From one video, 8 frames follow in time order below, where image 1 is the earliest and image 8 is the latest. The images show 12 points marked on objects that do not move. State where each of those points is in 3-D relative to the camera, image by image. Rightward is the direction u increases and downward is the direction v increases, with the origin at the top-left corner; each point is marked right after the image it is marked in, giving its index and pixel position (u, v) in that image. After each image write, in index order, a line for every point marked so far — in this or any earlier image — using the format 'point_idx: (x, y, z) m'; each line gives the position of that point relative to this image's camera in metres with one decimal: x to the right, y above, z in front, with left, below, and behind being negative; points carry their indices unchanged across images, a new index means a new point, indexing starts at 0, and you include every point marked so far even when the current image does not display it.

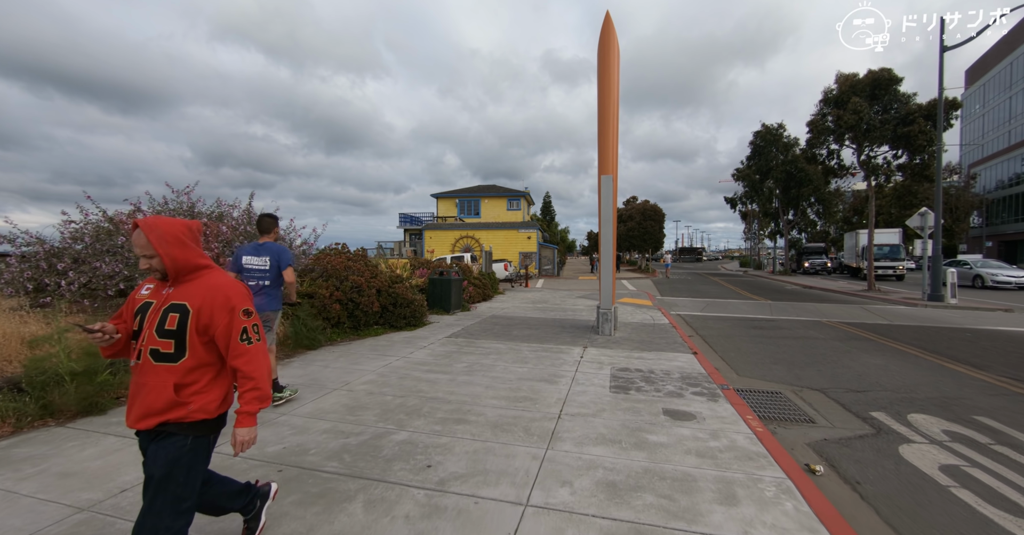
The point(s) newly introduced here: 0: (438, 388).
0: (-0.9, -1.4, +4.9) m
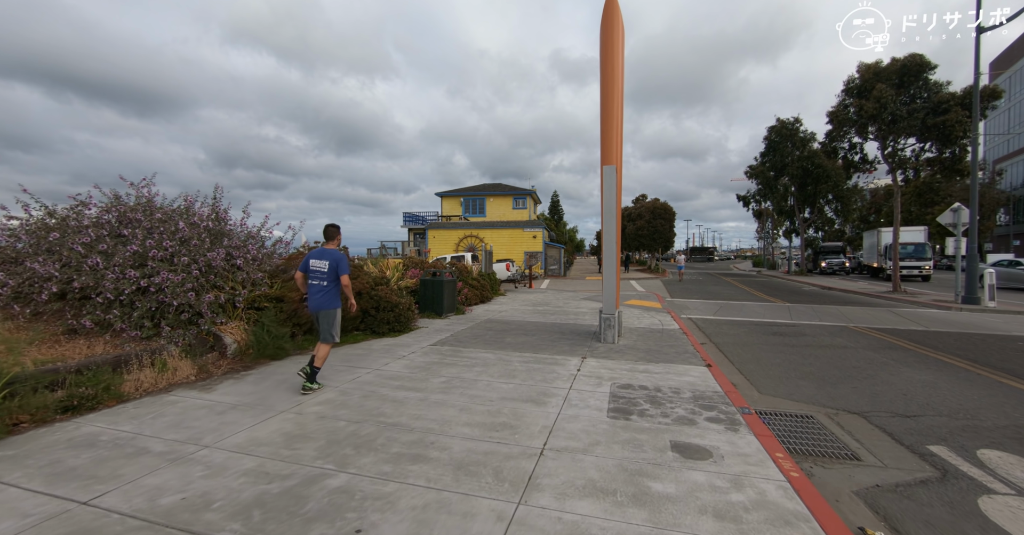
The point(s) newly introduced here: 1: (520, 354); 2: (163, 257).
0: (-1.1, -1.4, +4.1) m
1: (+0.1, -1.4, +6.4) m
2: (-4.8, +0.1, +5.6) m
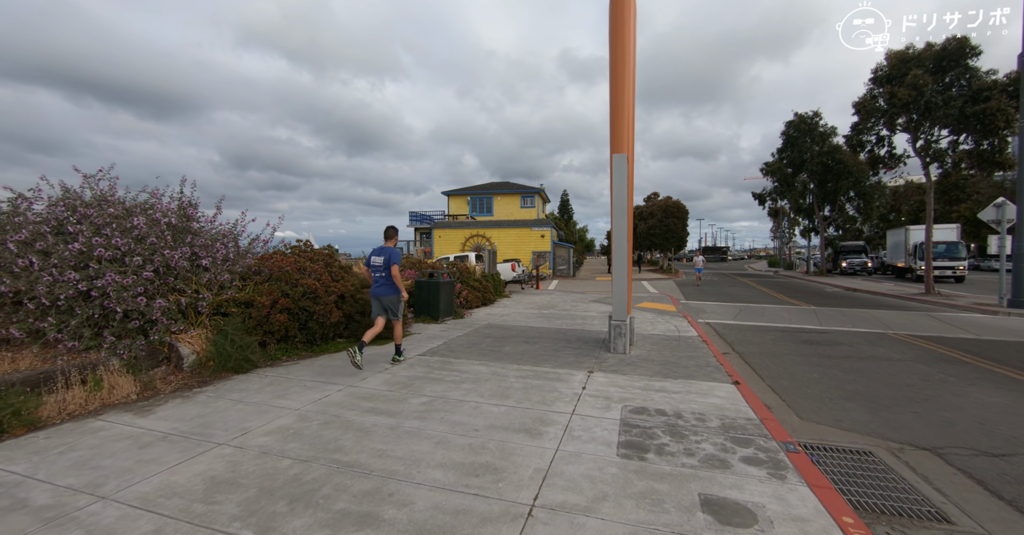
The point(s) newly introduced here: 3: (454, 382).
0: (-1.2, -1.5, +3.4) m
1: (+0.1, -1.4, +5.6) m
2: (-4.8, +0.1, +4.9) m
3: (-0.7, -1.4, +5.0) m
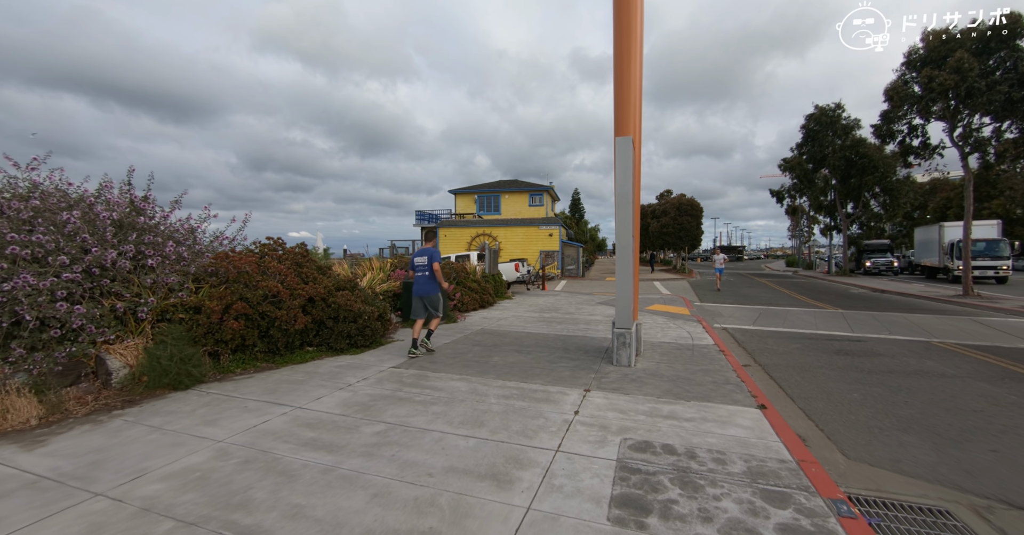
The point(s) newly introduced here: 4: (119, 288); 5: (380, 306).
0: (-1.5, -1.5, +2.6) m
1: (-0.1, -1.4, +4.9) m
2: (-5.1, +0.1, +4.3) m
3: (-0.9, -1.4, +4.2) m
4: (-4.6, -0.2, +4.8) m
5: (-2.4, -0.7, +7.3) m
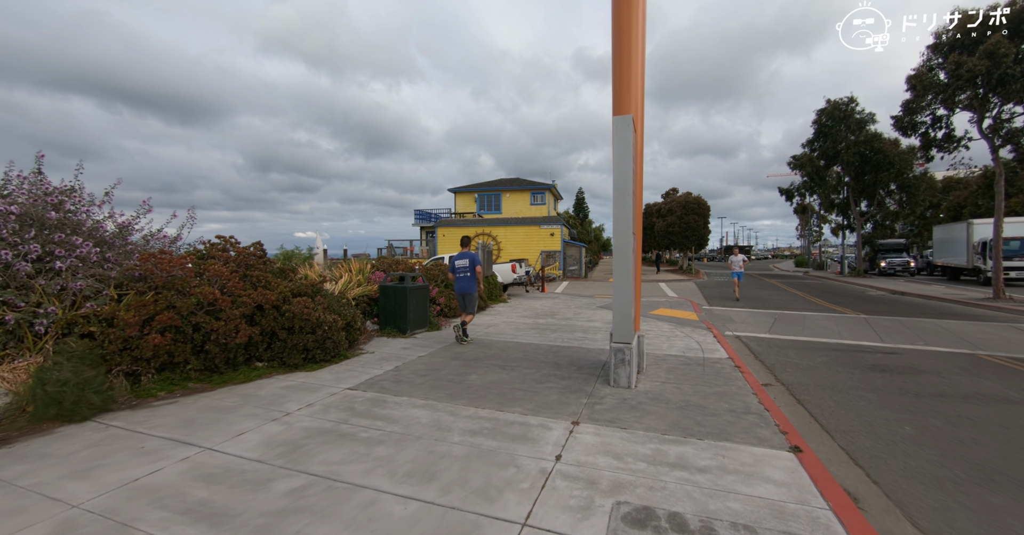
0: (-1.7, -1.5, +1.8) m
1: (-0.4, -1.4, +4.0) m
2: (-5.3, +0.1, +3.5) m
3: (-1.2, -1.5, +3.4) m
4: (-4.9, -0.3, +4.0) m
5: (-2.6, -0.7, +6.5) m
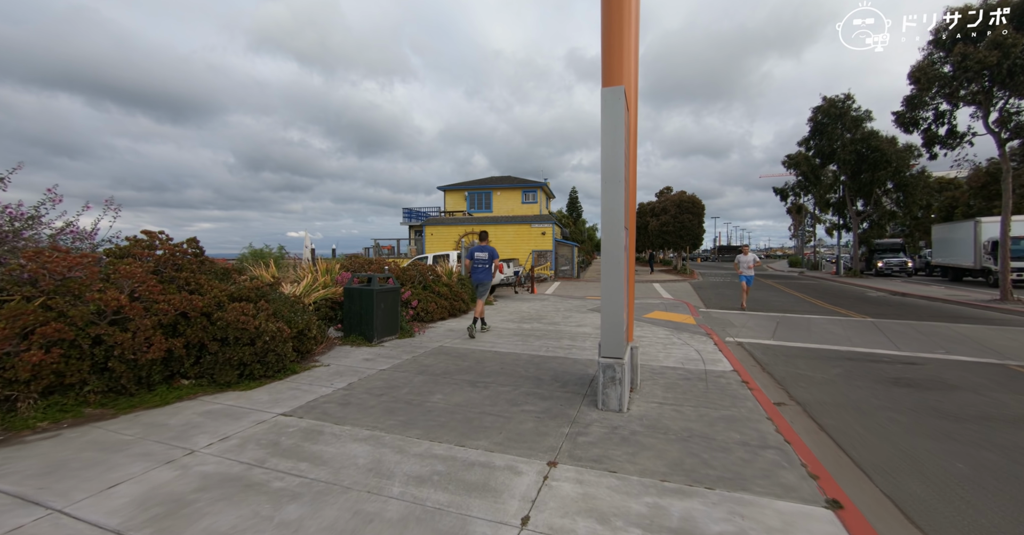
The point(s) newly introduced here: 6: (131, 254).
0: (-2.0, -1.5, +1.0) m
1: (-0.7, -1.4, +3.2) m
2: (-5.6, +0.1, +2.6) m
3: (-1.5, -1.5, +2.6) m
4: (-5.2, -0.3, +3.1) m
5: (-2.9, -0.7, +5.7) m
6: (-4.3, +0.2, +4.6) m
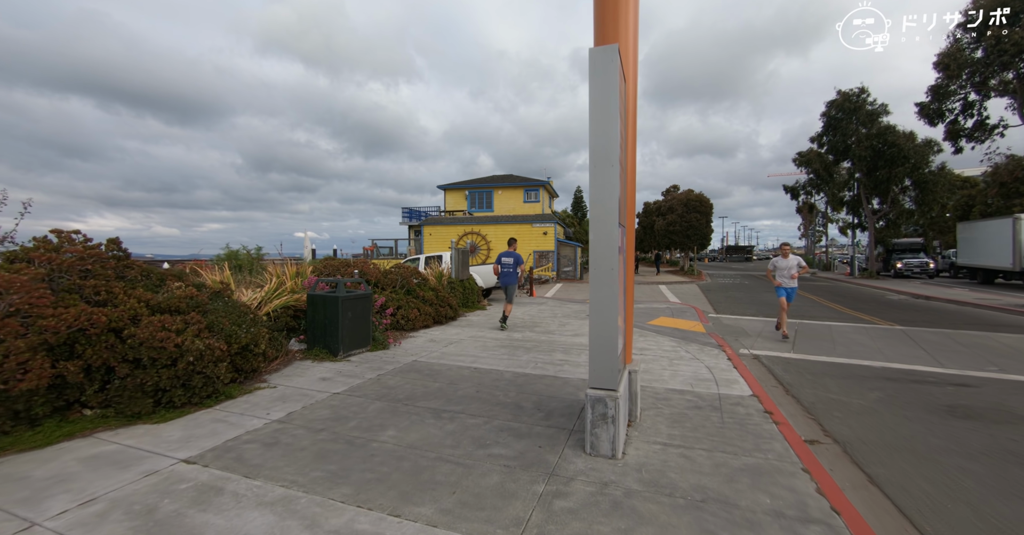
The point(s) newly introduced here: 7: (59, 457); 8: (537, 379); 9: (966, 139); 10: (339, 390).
0: (-2.3, -1.6, +0.2) m
1: (-1.0, -1.5, +2.4) m
2: (-5.9, 0.0, +1.9) m
3: (-1.8, -1.5, +1.8) m
4: (-5.5, -0.3, +2.4) m
5: (-3.2, -0.8, +4.9) m
6: (-4.6, +0.1, +3.9) m
7: (-3.4, -1.4, +3.1) m
8: (+0.3, -1.4, +5.2) m
9: (+16.2, +4.6, +14.5) m
10: (-2.0, -1.4, +4.8) m
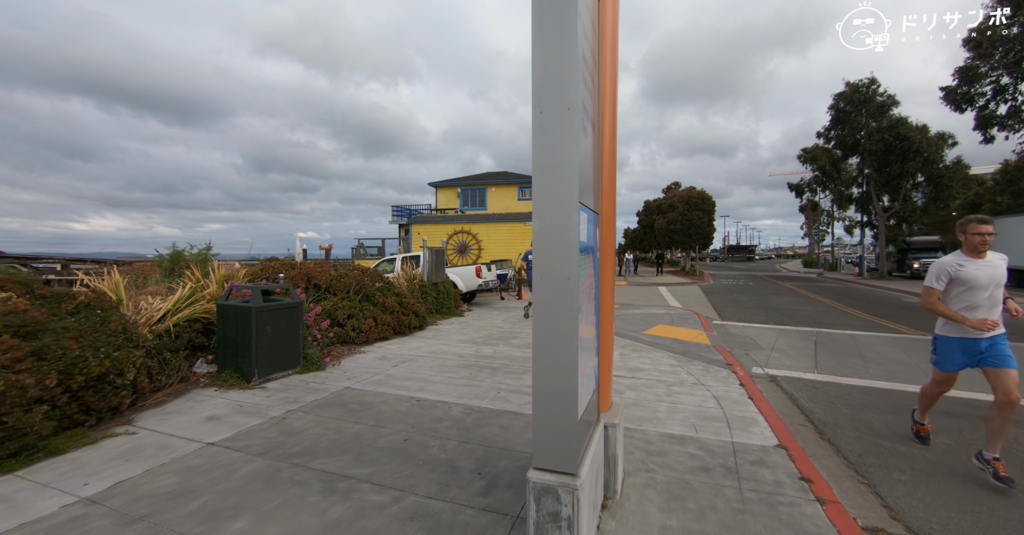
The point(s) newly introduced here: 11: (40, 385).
0: (-2.9, -1.6, -1.0) m
1: (-1.5, -1.5, +1.2) m
2: (-6.4, 0.0, +0.7) m
3: (-2.3, -1.6, +0.6) m
4: (-6.0, -0.4, +1.2) m
5: (-3.7, -0.8, +3.7) m
6: (-5.1, +0.1, +2.6) m
7: (-3.9, -1.5, +1.9) m
8: (-0.2, -1.4, +4.0) m
9: (+15.7, +4.6, +13.3) m
10: (-2.5, -1.5, +3.5) m
11: (-3.6, -0.9, +3.1) m
